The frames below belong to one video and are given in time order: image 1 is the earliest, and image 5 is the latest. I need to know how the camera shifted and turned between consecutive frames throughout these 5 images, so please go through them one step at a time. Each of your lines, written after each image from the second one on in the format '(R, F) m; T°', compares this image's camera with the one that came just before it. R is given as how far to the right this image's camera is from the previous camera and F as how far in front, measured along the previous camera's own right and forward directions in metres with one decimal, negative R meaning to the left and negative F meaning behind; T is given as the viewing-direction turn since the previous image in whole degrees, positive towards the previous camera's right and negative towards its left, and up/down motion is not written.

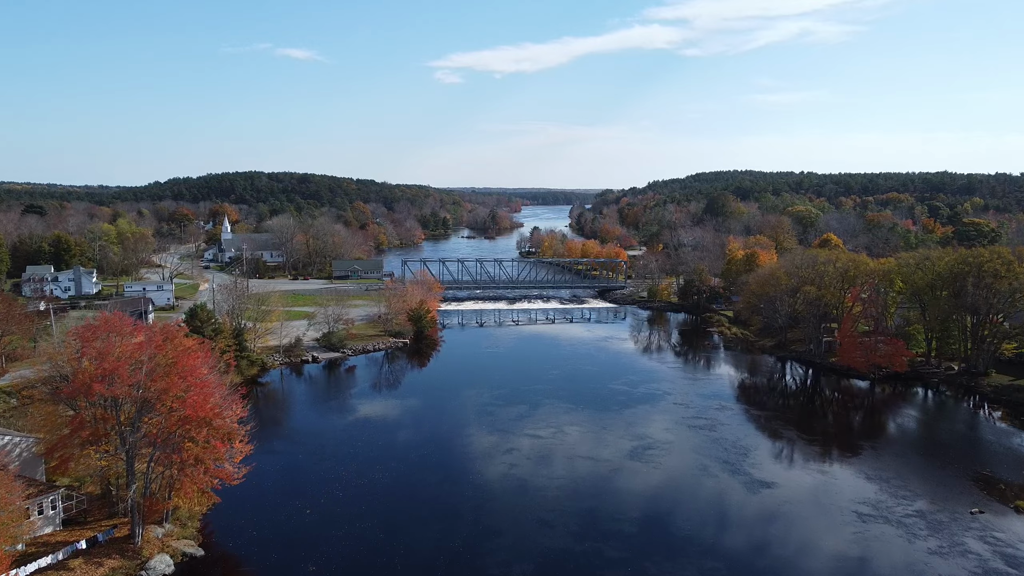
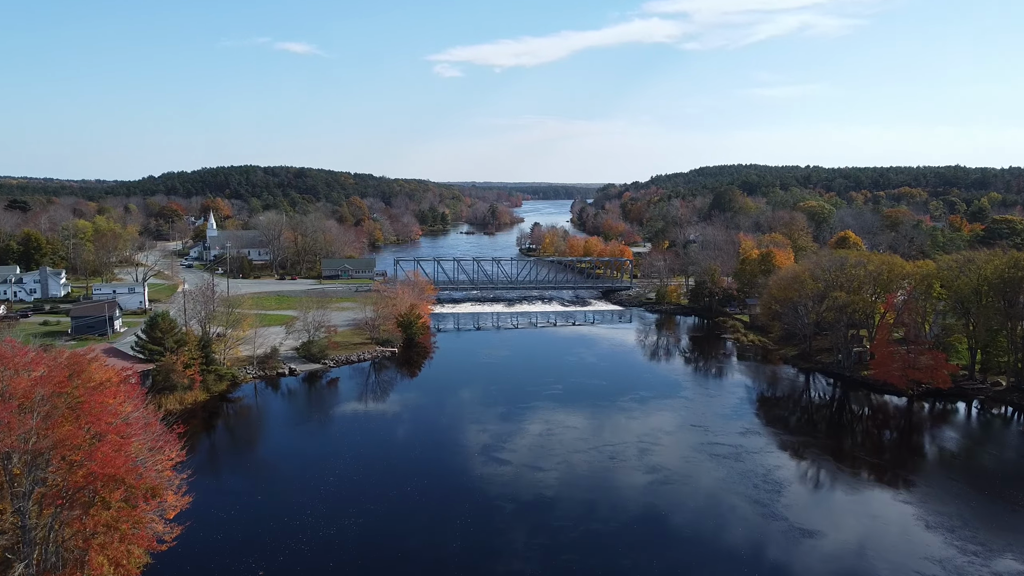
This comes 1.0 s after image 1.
(+0.1, +2.4) m; 0°
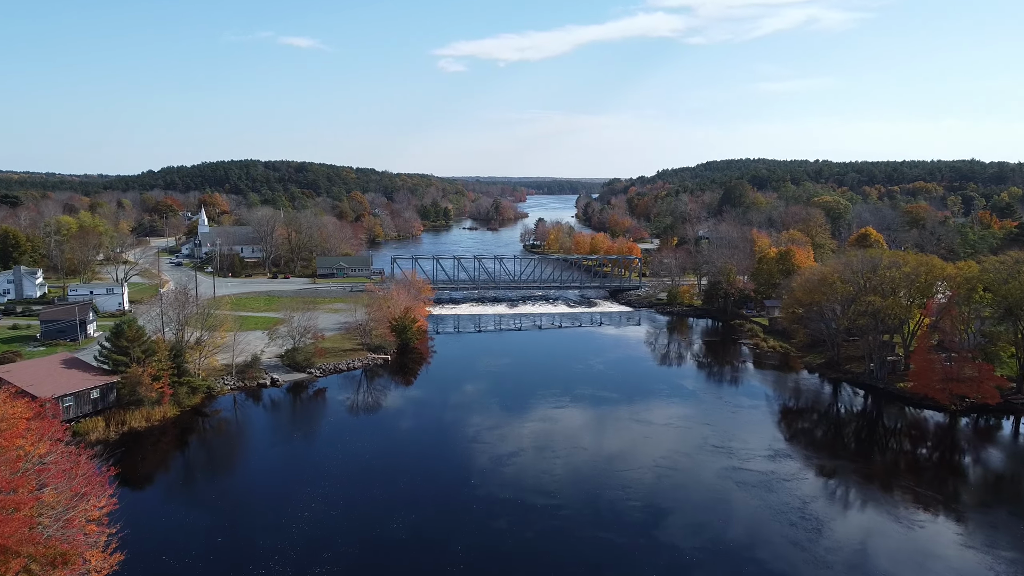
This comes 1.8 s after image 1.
(+0.1, +2.0) m; 0°
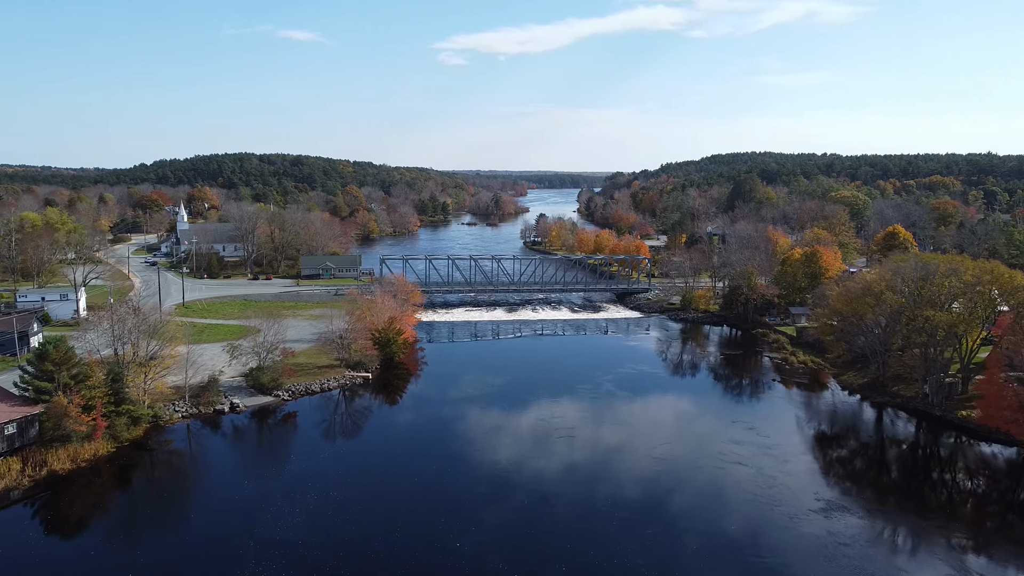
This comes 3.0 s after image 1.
(+0.1, +2.9) m; 0°
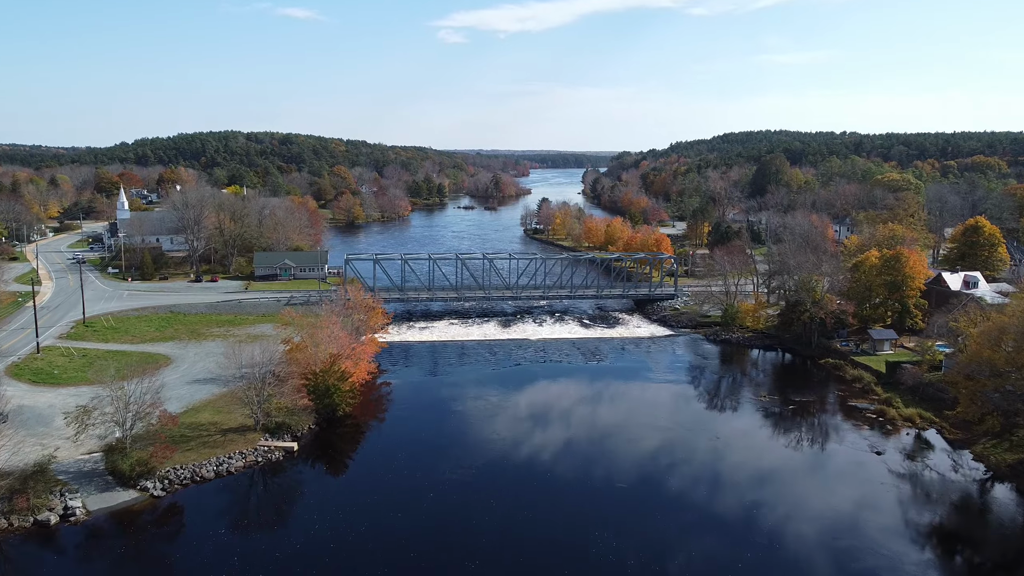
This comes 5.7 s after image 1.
(+0.3, +6.6) m; 0°
